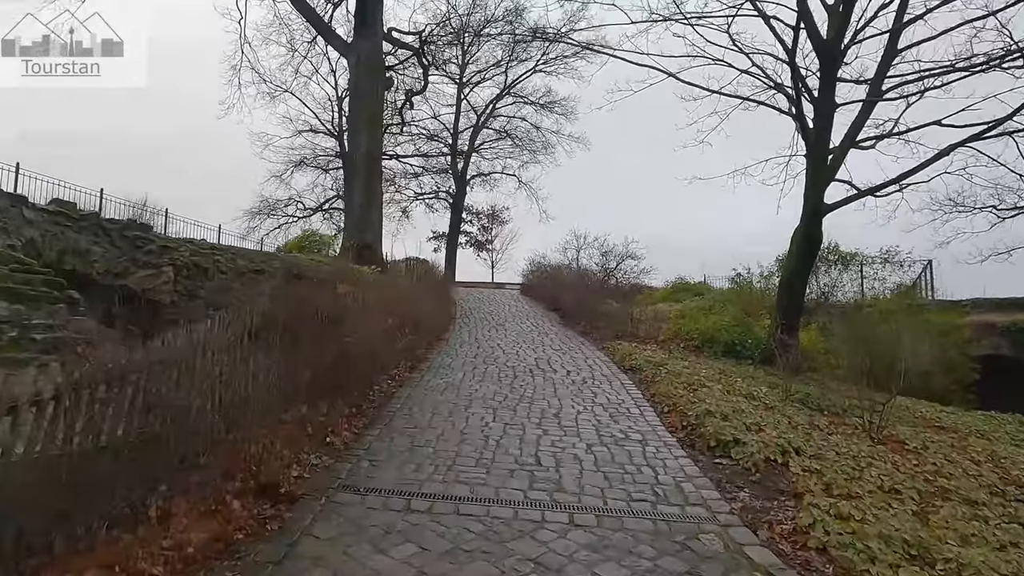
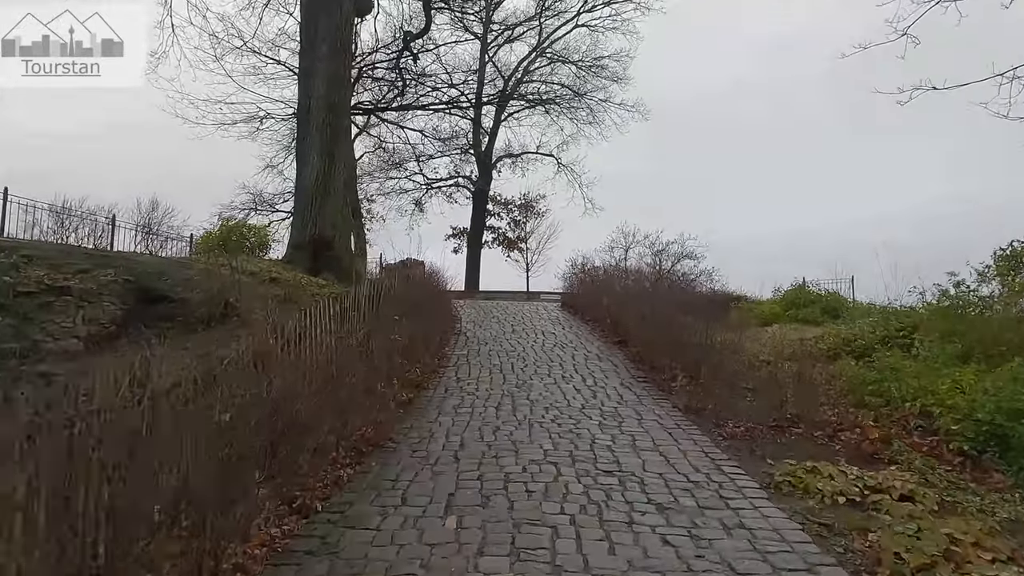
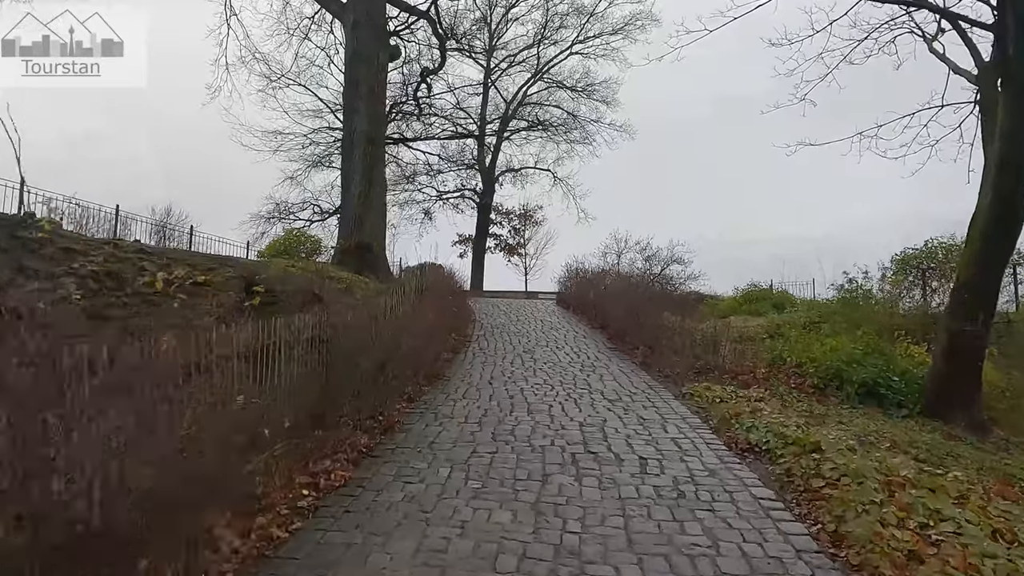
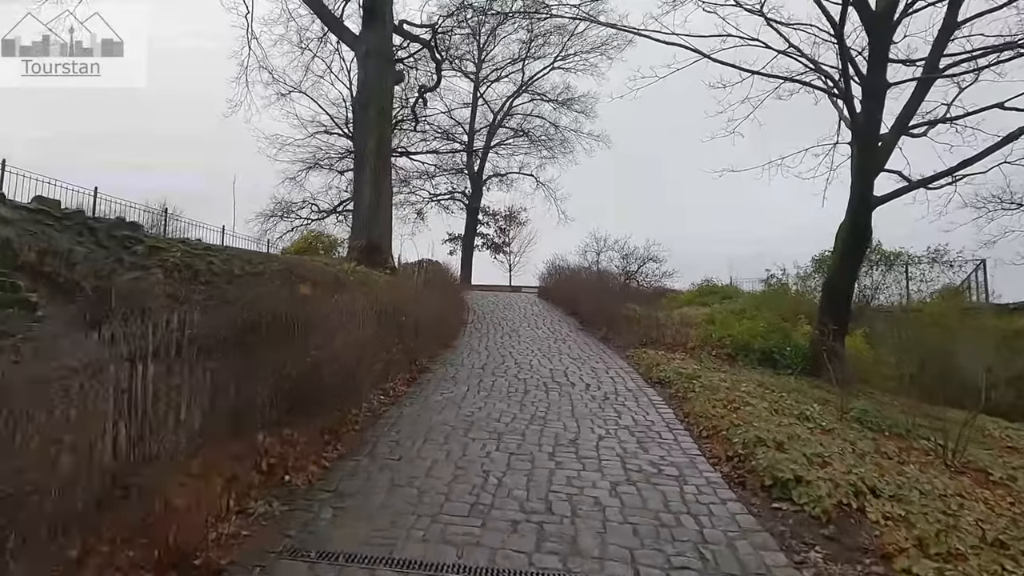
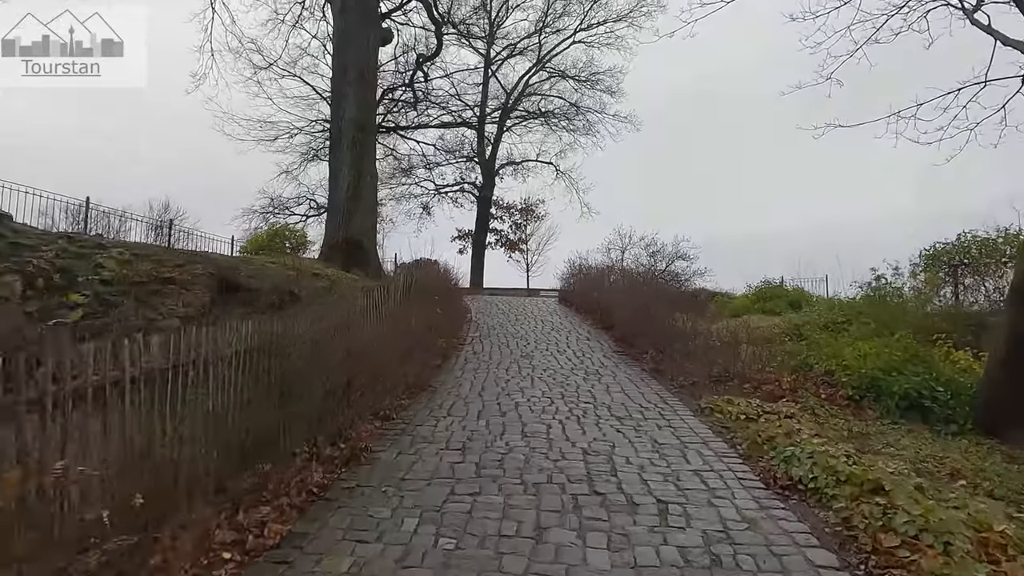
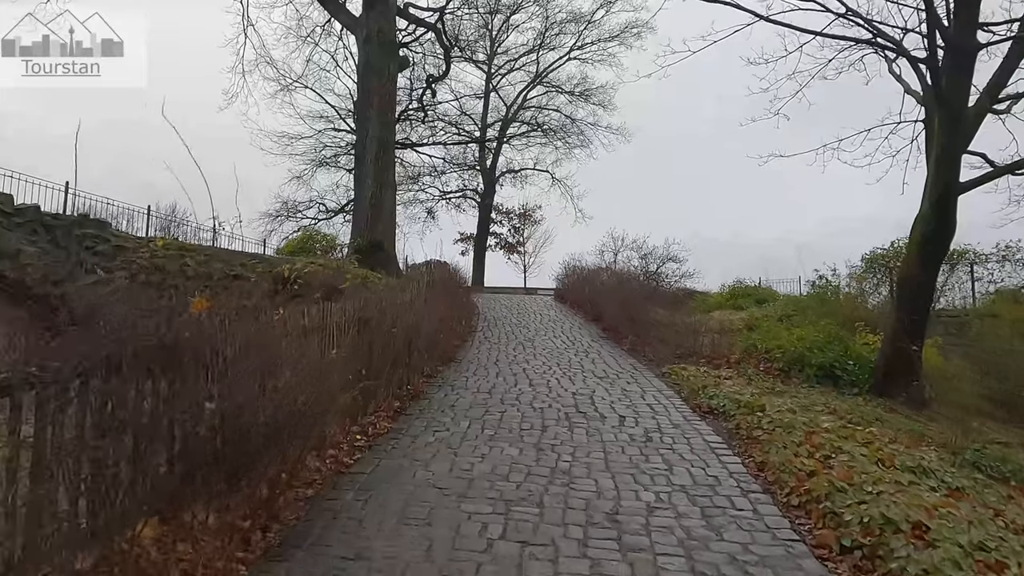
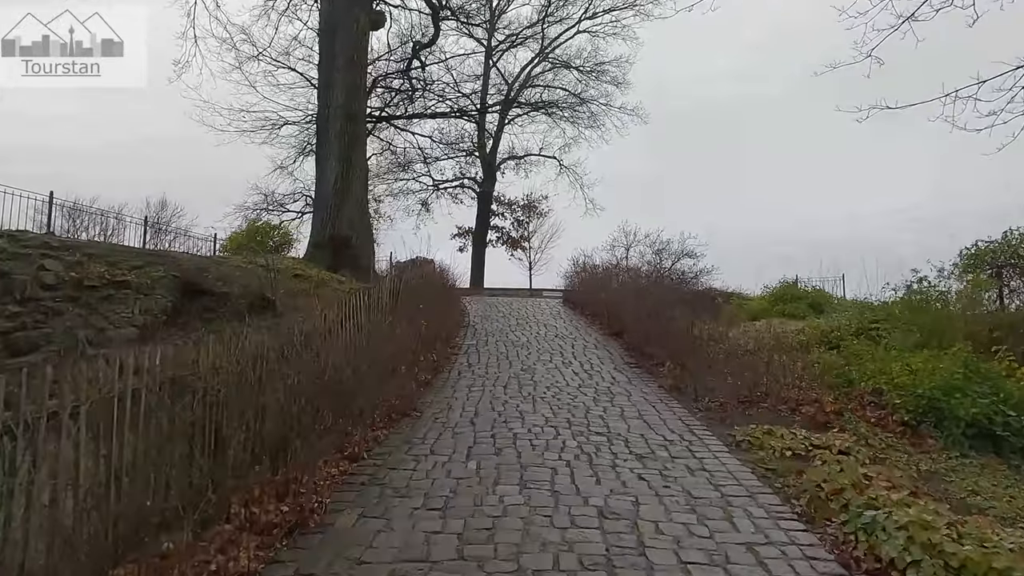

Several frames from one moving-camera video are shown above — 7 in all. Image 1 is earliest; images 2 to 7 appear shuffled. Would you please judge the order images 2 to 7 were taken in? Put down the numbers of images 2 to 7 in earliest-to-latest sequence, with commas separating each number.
4, 6, 3, 5, 7, 2
